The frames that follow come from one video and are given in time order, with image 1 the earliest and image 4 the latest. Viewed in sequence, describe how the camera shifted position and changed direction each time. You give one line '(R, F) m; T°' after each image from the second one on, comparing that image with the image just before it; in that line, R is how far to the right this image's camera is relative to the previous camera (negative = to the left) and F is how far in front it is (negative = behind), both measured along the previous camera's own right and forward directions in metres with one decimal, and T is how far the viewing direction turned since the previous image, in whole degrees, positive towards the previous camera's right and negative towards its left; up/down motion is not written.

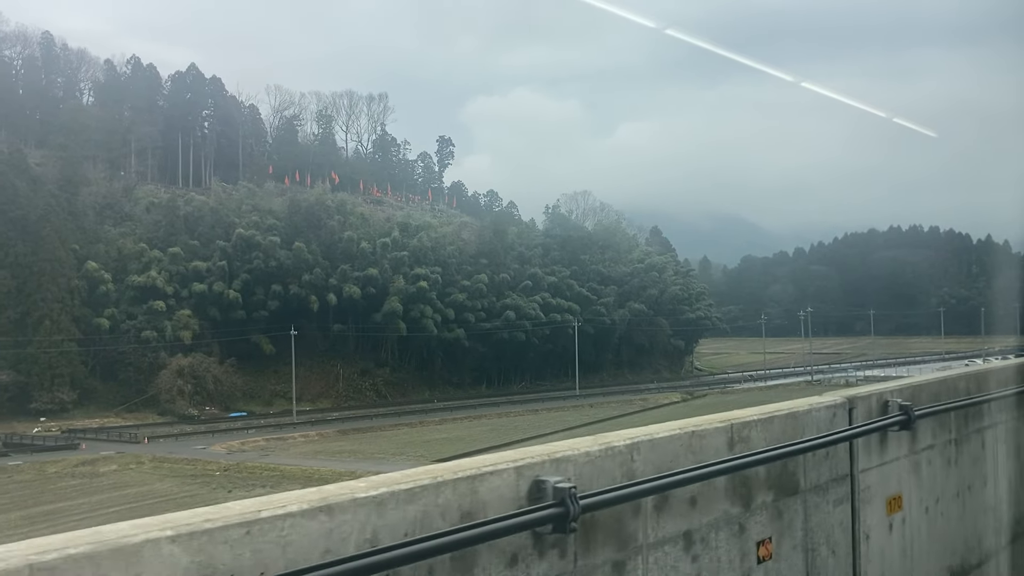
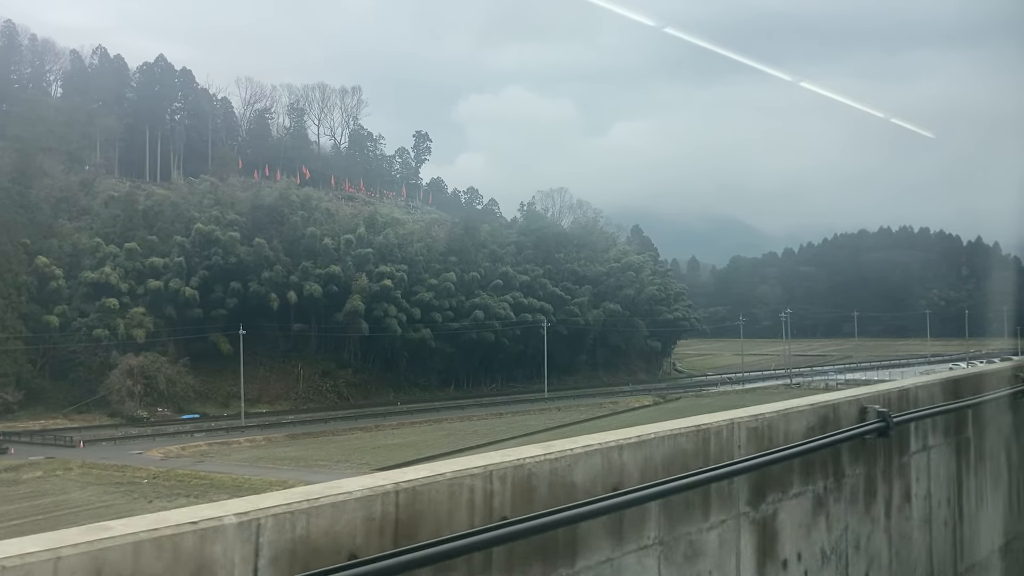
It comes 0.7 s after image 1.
(+1.1, +1.3) m; 0°
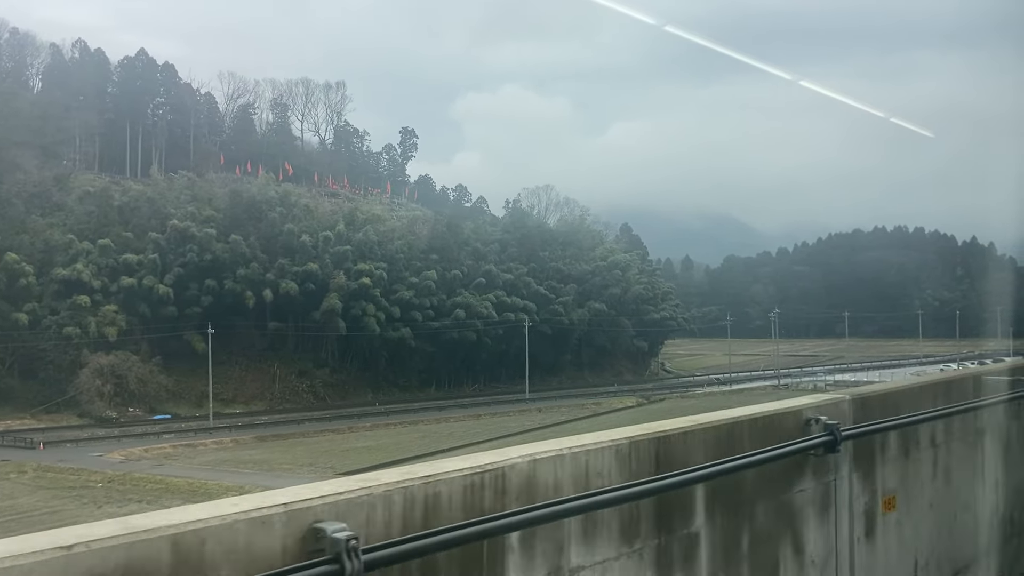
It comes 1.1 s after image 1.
(+0.7, +0.8) m; 0°
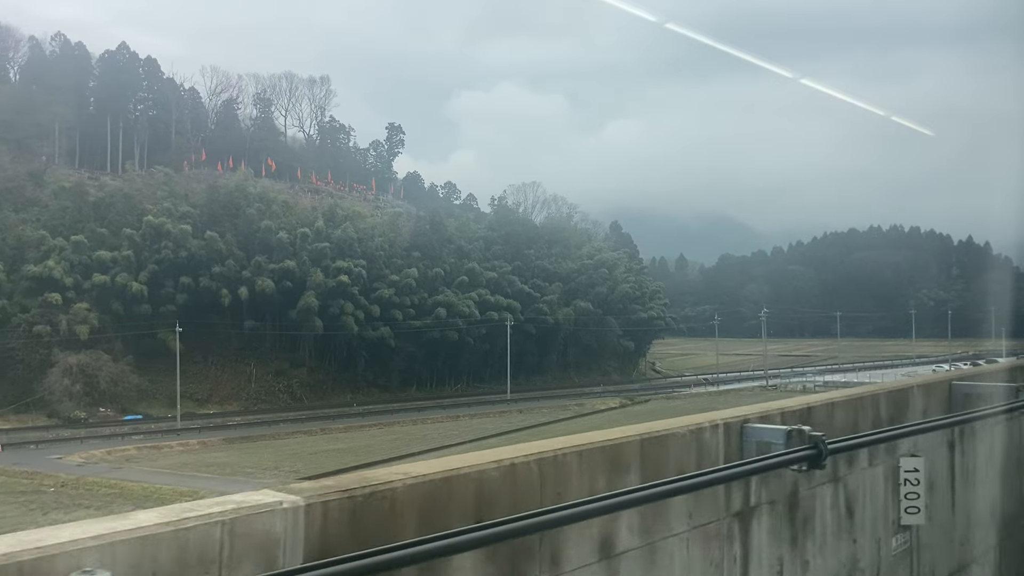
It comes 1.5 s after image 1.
(+0.7, +0.8) m; 0°
